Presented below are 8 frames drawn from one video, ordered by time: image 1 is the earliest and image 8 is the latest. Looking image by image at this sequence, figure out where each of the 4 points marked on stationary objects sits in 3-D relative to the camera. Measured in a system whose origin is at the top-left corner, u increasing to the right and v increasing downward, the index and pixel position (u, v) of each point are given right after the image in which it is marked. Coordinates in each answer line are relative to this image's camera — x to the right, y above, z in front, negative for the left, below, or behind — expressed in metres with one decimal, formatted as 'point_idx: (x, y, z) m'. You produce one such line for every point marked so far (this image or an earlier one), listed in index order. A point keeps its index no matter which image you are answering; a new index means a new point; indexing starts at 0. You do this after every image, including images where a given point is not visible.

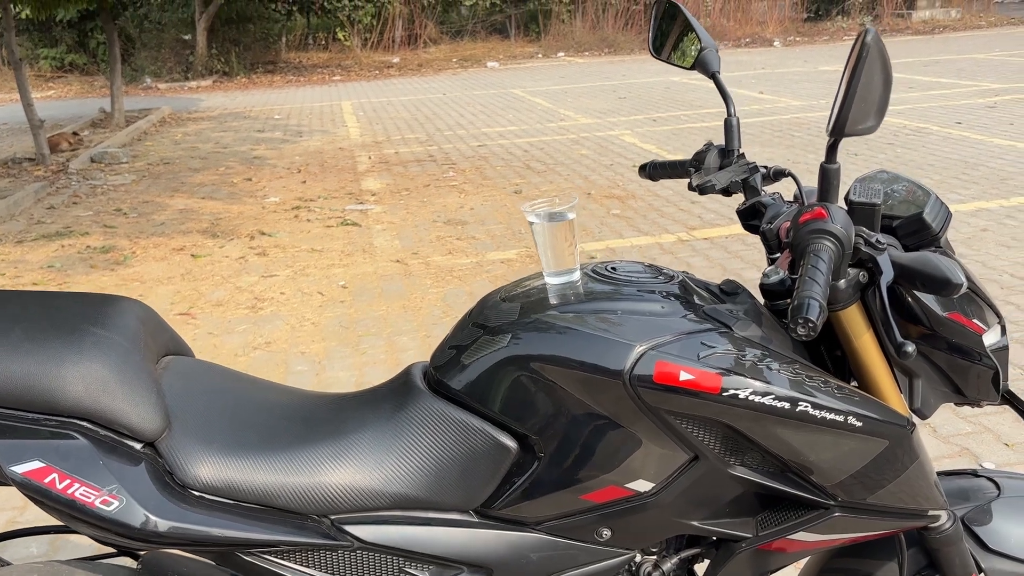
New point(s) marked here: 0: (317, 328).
0: (-1.4, -0.3, +3.8) m
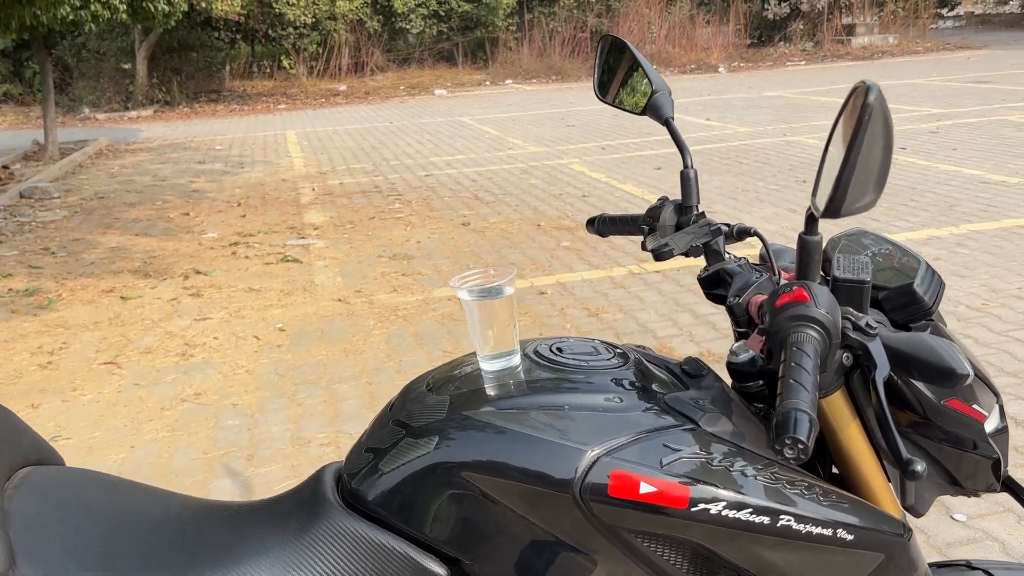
0: (-1.7, -0.6, +3.5) m
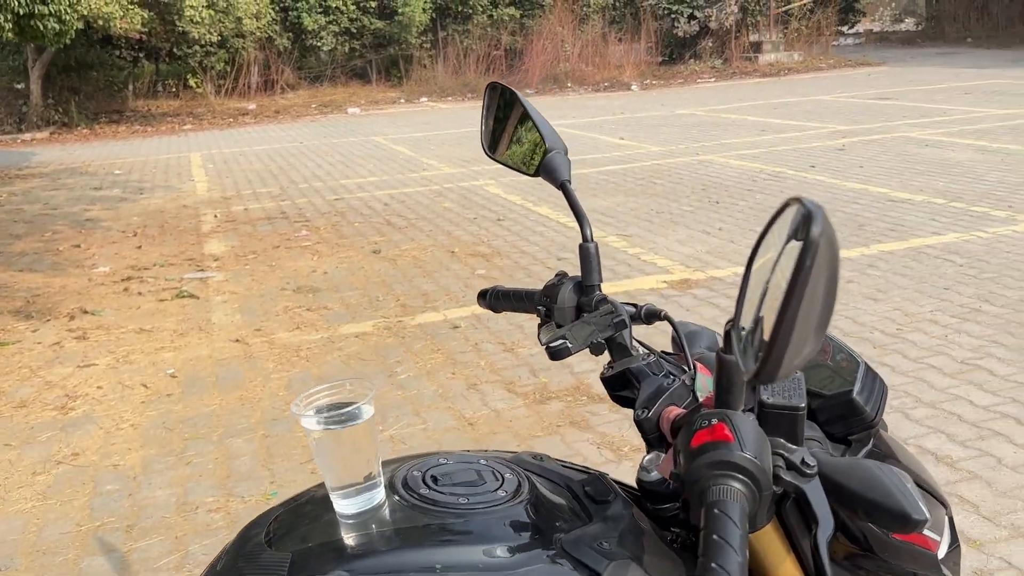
0: (-2.2, -0.8, +3.1) m
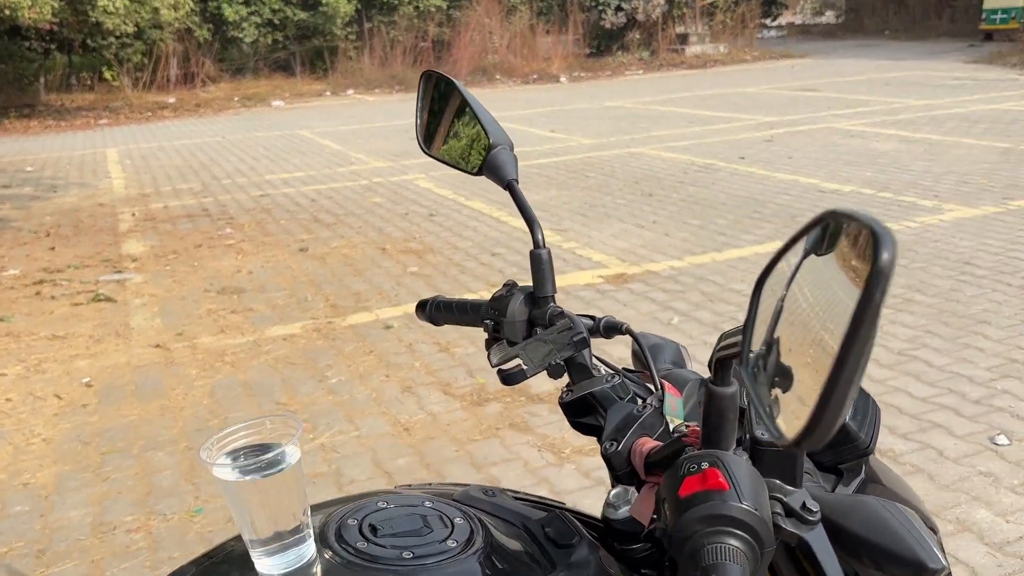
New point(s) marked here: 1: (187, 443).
0: (-2.5, -0.8, +2.8) m
1: (-1.7, -0.8, +2.8) m
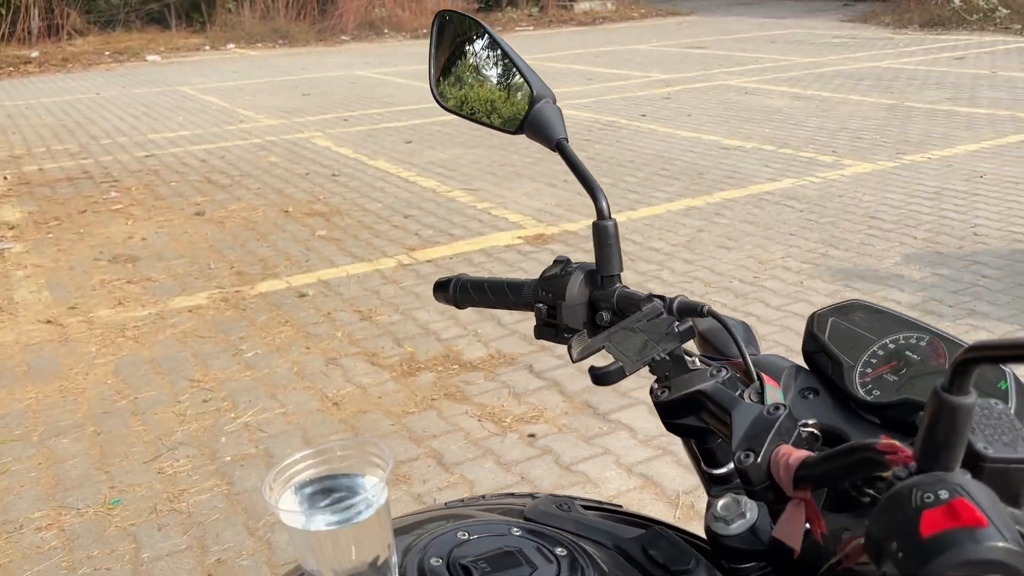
0: (-2.9, -0.7, +2.6) m
1: (-2.1, -0.7, +2.7) m
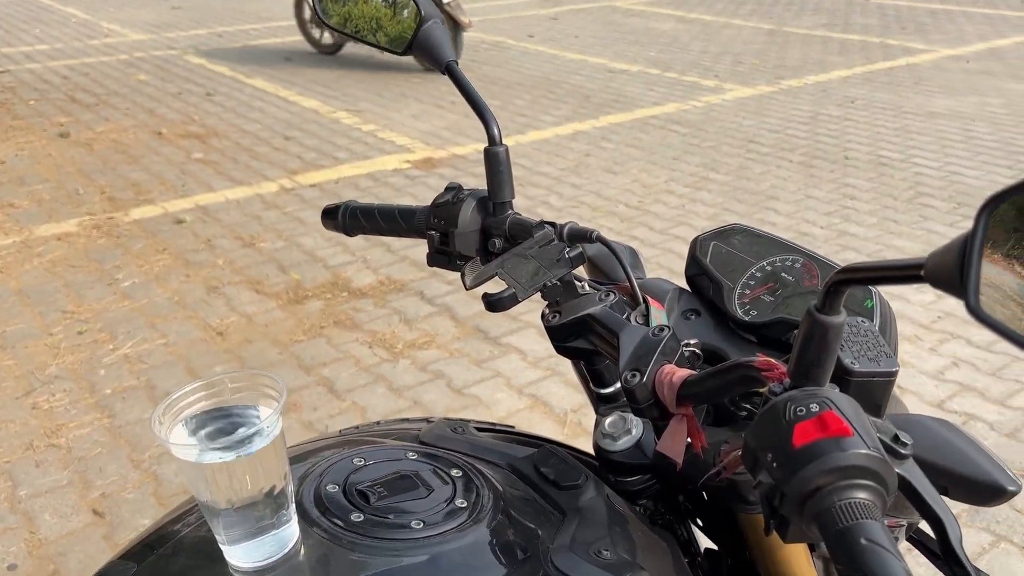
0: (-3.4, -0.4, +2.5) m
1: (-2.6, -0.3, +2.6) m
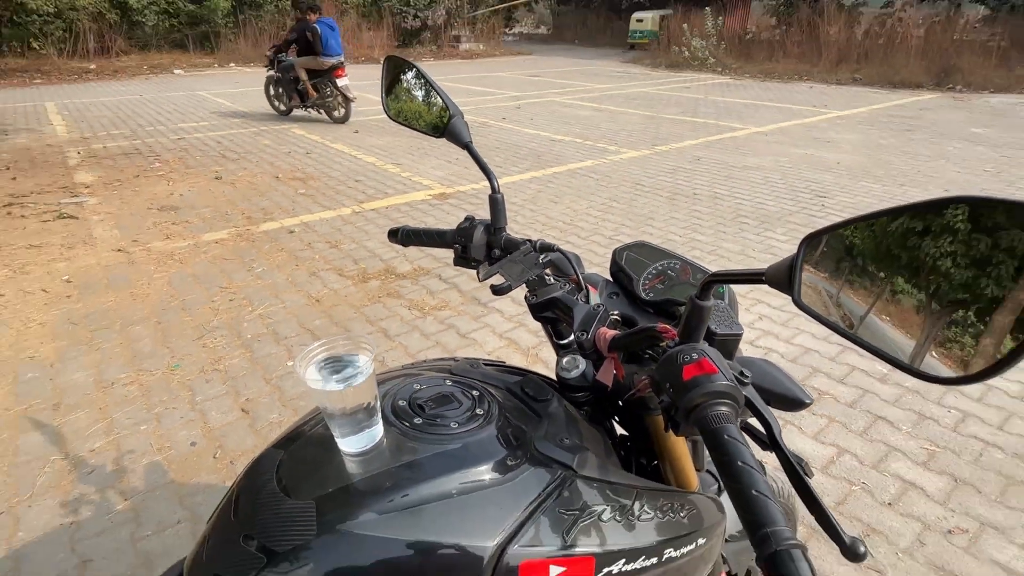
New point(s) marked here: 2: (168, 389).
0: (-3.5, -0.3, +4.1) m
1: (-2.7, -0.2, +4.1) m
2: (-2.5, -0.7, +3.9) m
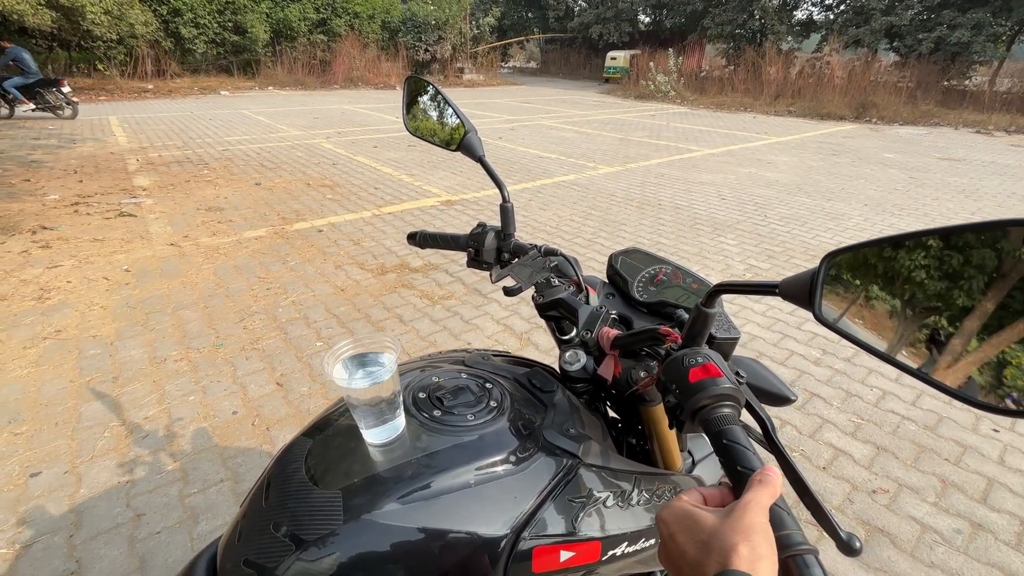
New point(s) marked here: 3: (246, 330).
0: (-3.5, -0.2, +4.8) m
1: (-2.7, -0.1, +4.9) m
2: (-2.5, -0.6, +4.7) m
3: (-2.3, -0.4, +4.9) m
